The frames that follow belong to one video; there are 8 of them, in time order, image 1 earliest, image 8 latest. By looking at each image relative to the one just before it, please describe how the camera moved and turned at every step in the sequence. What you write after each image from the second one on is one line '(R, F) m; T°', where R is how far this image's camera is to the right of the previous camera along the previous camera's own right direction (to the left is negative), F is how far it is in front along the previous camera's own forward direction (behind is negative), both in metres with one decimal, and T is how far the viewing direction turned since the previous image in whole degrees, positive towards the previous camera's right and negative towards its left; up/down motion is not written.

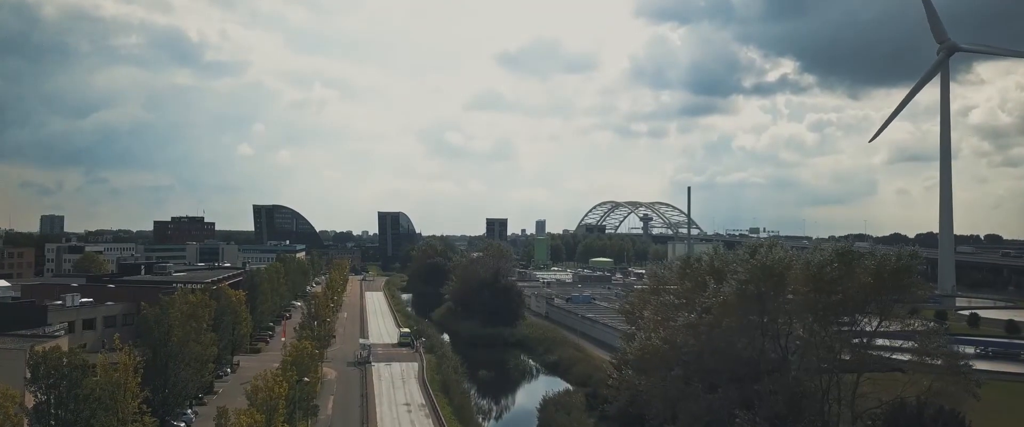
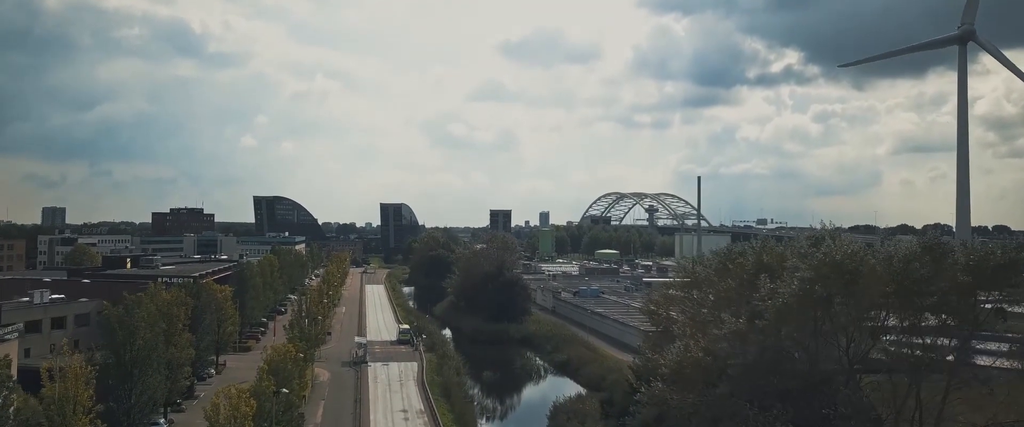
(-0.1, +2.3) m; 0°
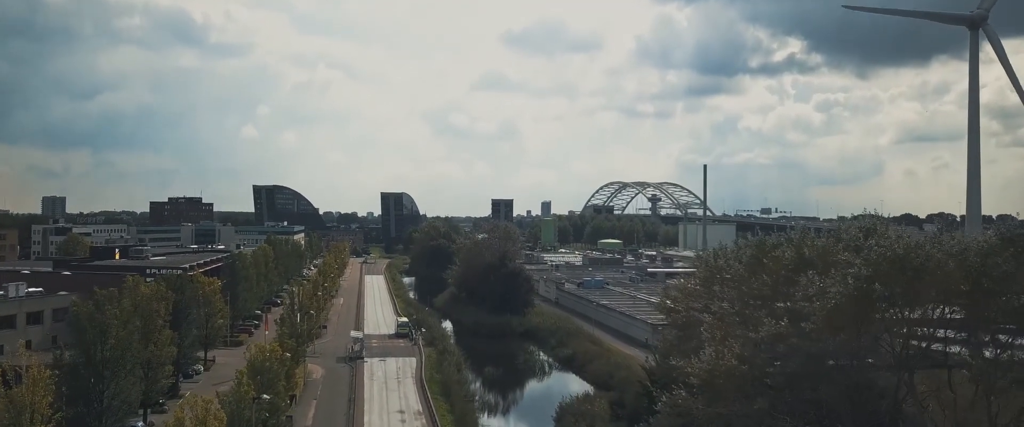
(-0.1, +1.5) m; 0°
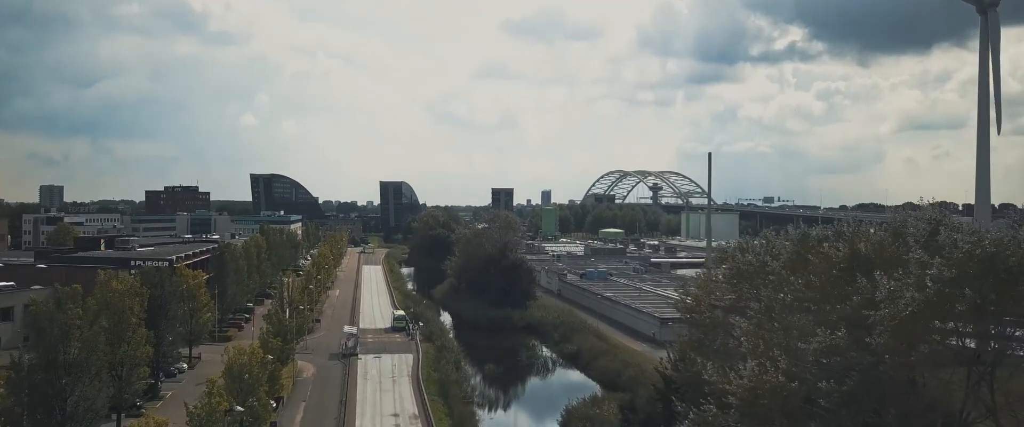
(-0.1, +1.6) m; 0°
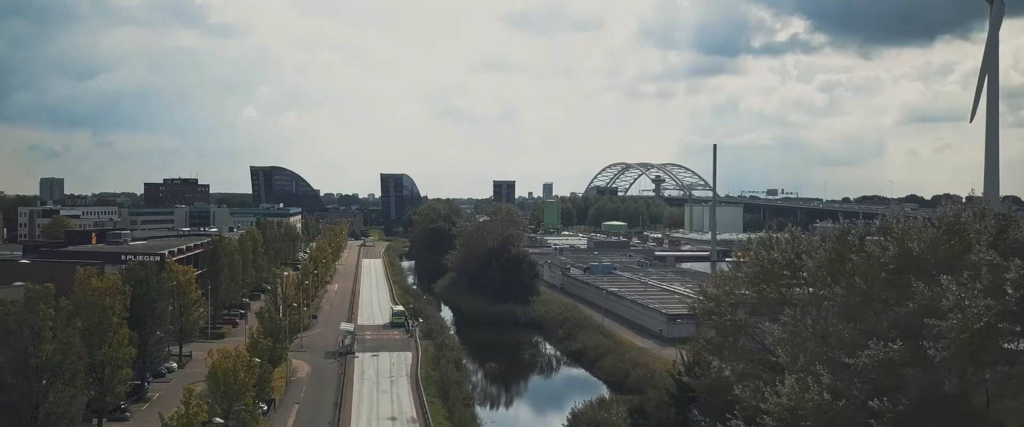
(0.0, +1.1) m; 0°
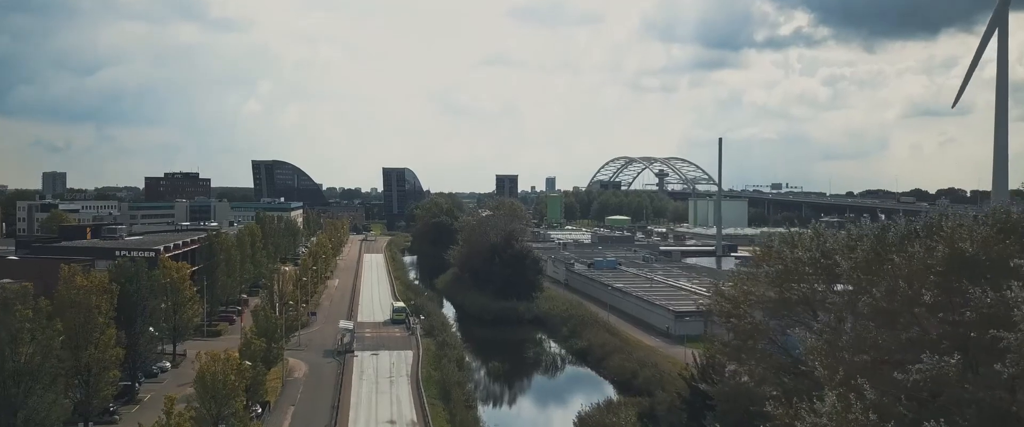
(0.0, +0.8) m; 0°
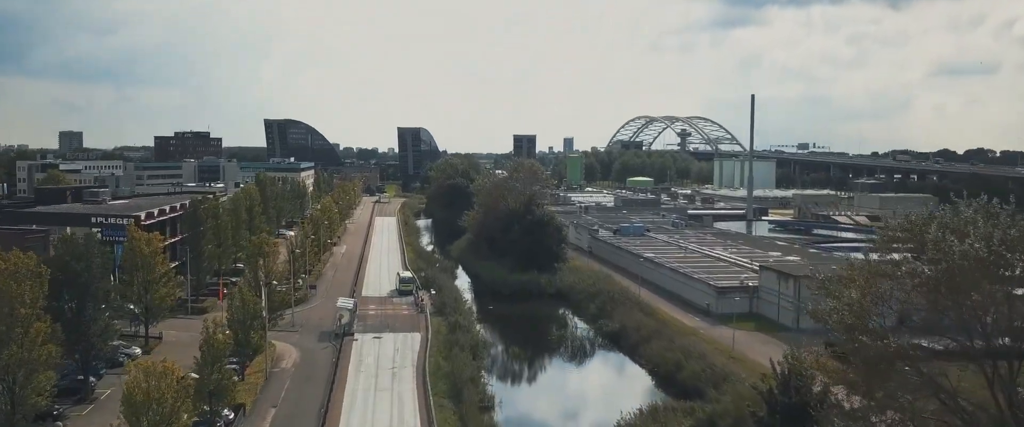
(-0.2, +3.6) m; -1°
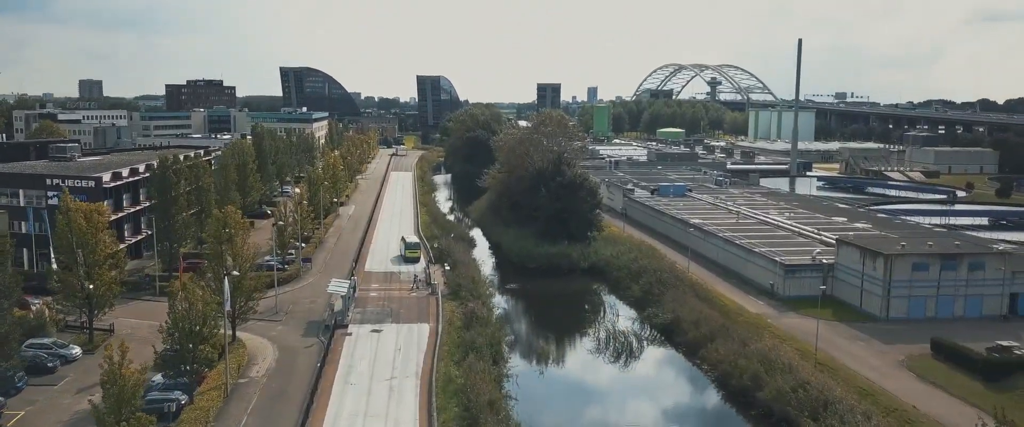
(-0.2, +4.6) m; -2°
